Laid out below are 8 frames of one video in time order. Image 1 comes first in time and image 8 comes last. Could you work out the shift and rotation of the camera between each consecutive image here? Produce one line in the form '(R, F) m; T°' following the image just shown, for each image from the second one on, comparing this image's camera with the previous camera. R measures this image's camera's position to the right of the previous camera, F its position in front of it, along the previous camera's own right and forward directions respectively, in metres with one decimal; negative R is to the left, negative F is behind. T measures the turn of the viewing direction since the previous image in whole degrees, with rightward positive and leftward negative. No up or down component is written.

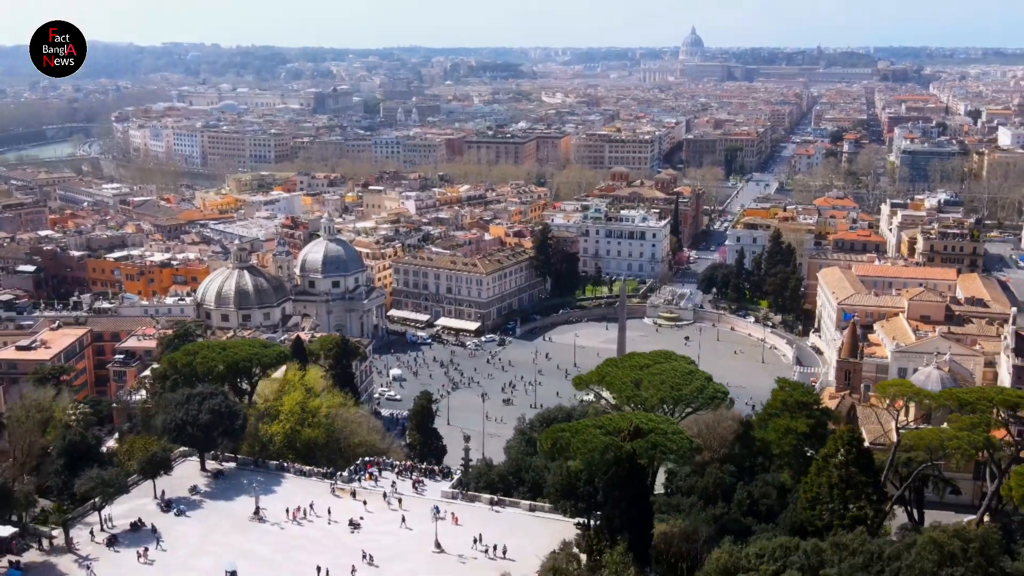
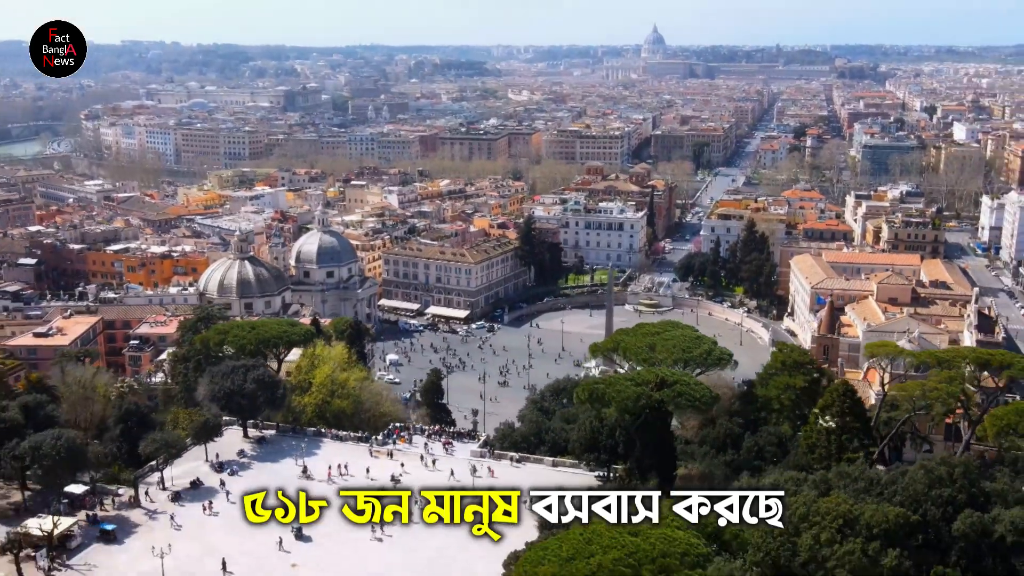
(-2.0, -3.0) m; +2°
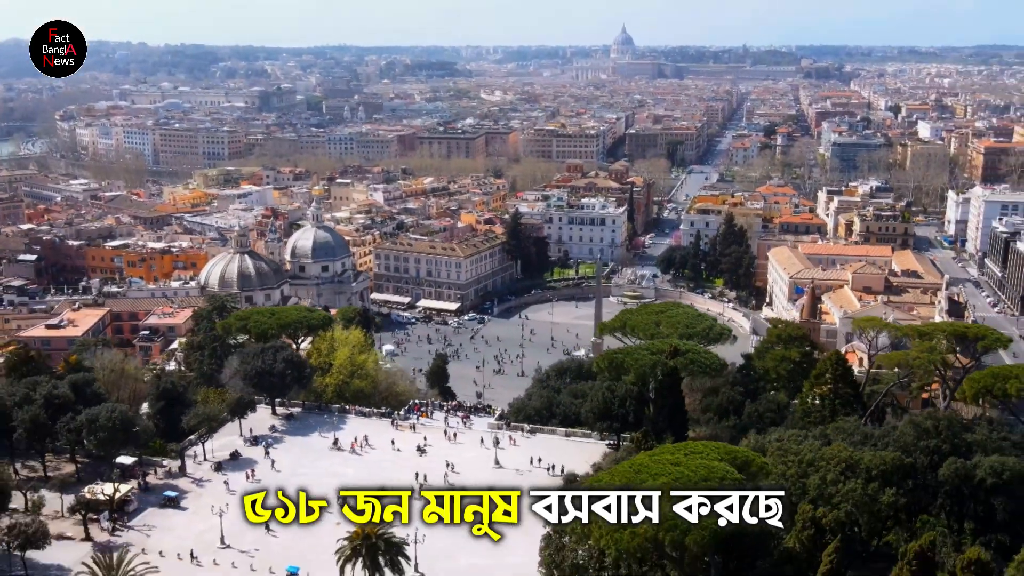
(-1.6, -2.5) m; +2°
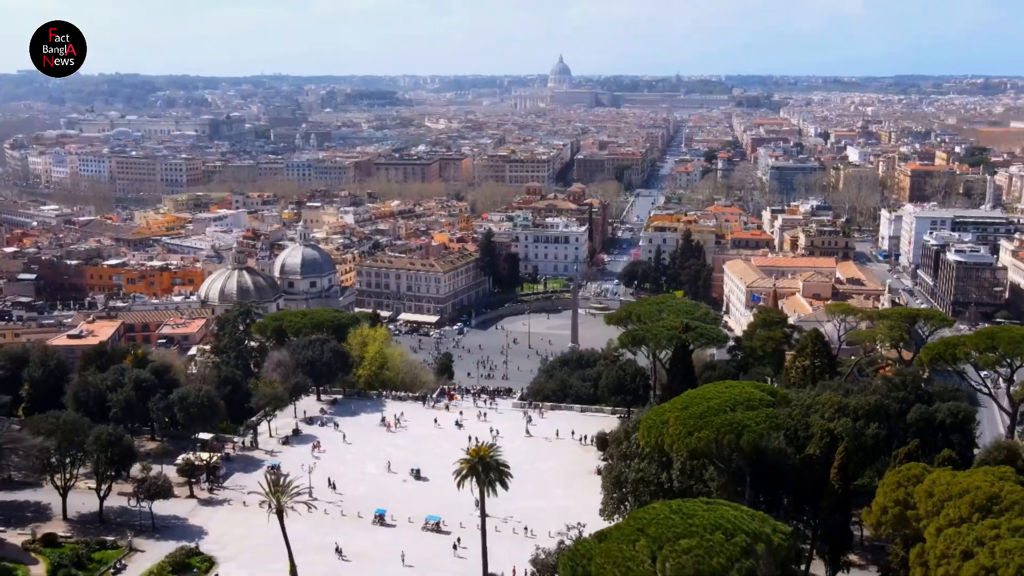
(-3.5, -5.3) m; +4°
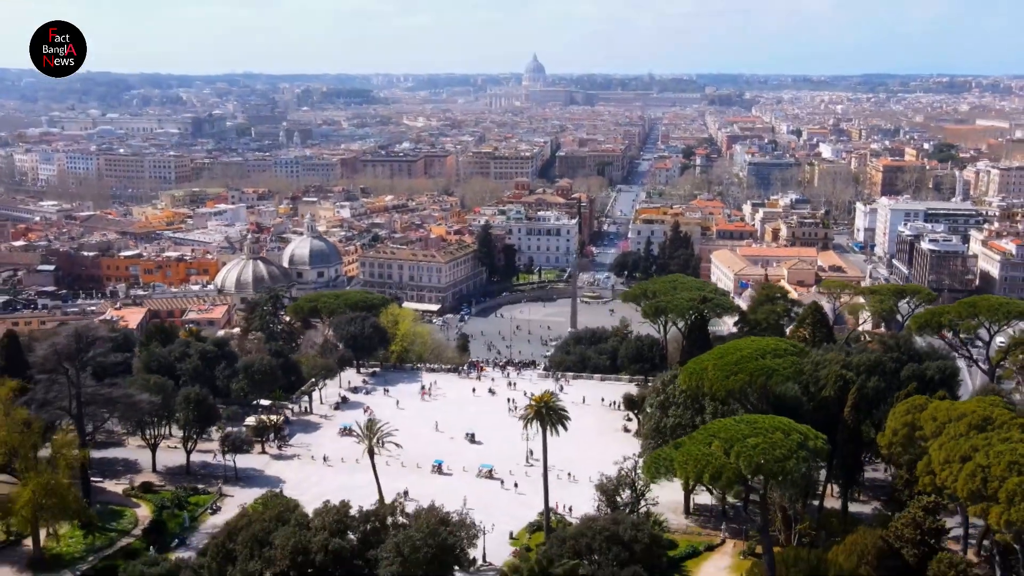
(-2.4, -3.8) m; +2°
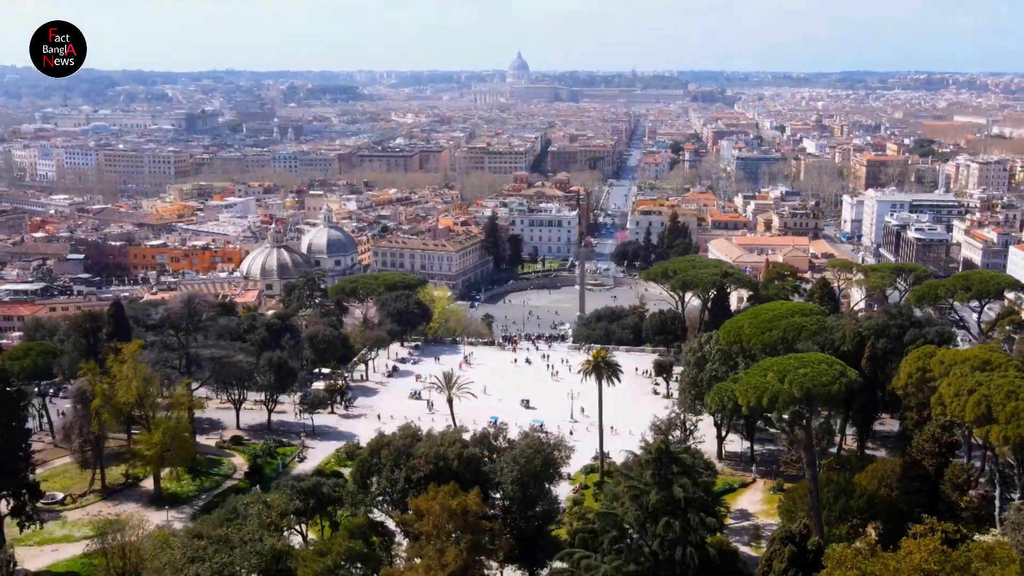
(-2.6, -4.0) m; +1°
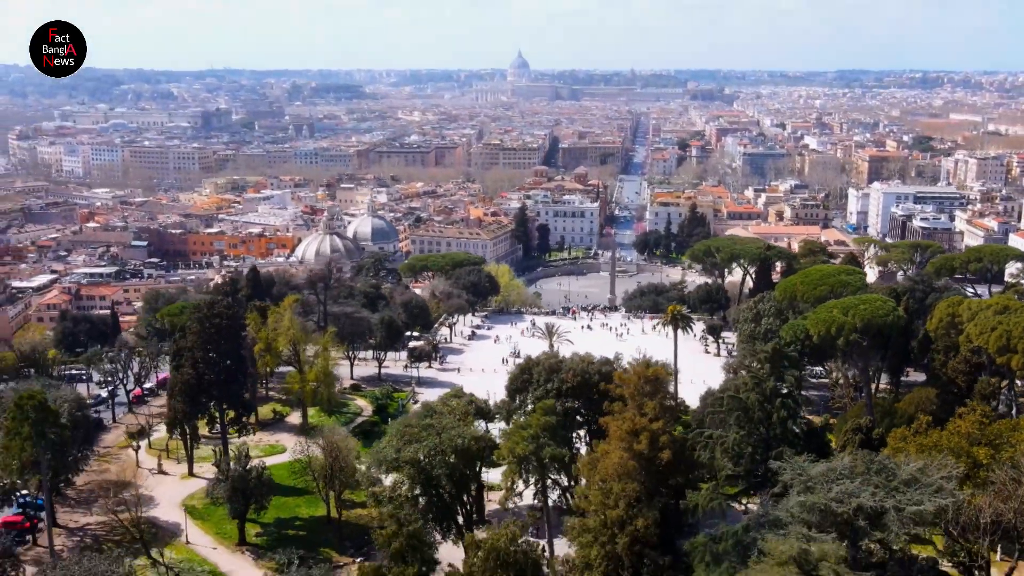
(-3.6, -5.9) m; 0°
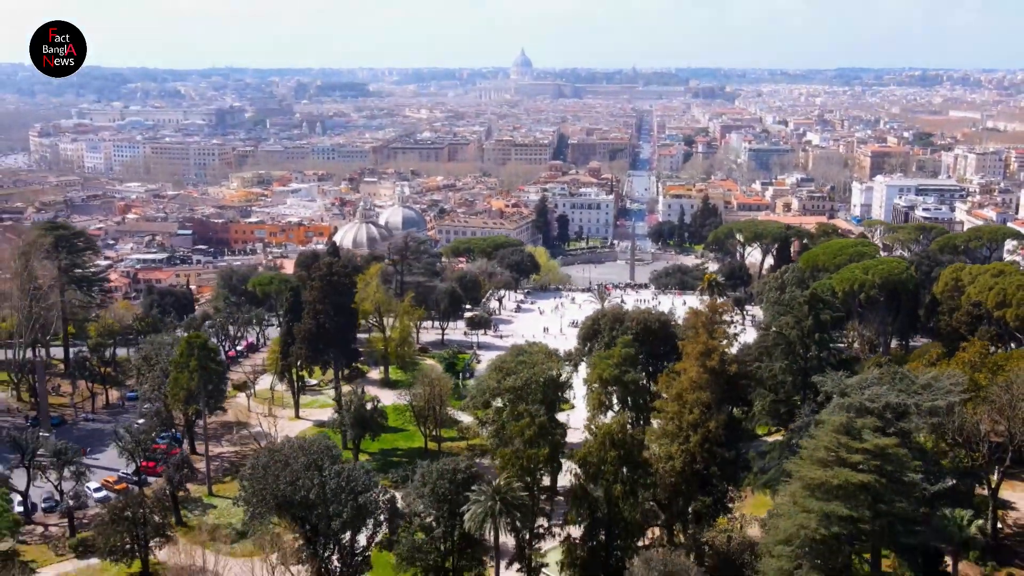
(-2.4, -5.1) m; 0°
